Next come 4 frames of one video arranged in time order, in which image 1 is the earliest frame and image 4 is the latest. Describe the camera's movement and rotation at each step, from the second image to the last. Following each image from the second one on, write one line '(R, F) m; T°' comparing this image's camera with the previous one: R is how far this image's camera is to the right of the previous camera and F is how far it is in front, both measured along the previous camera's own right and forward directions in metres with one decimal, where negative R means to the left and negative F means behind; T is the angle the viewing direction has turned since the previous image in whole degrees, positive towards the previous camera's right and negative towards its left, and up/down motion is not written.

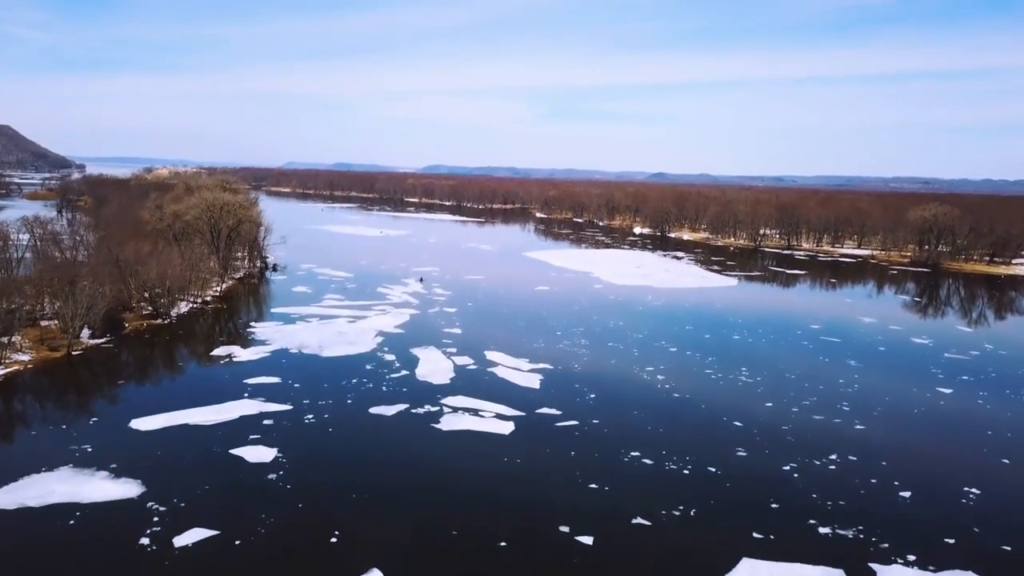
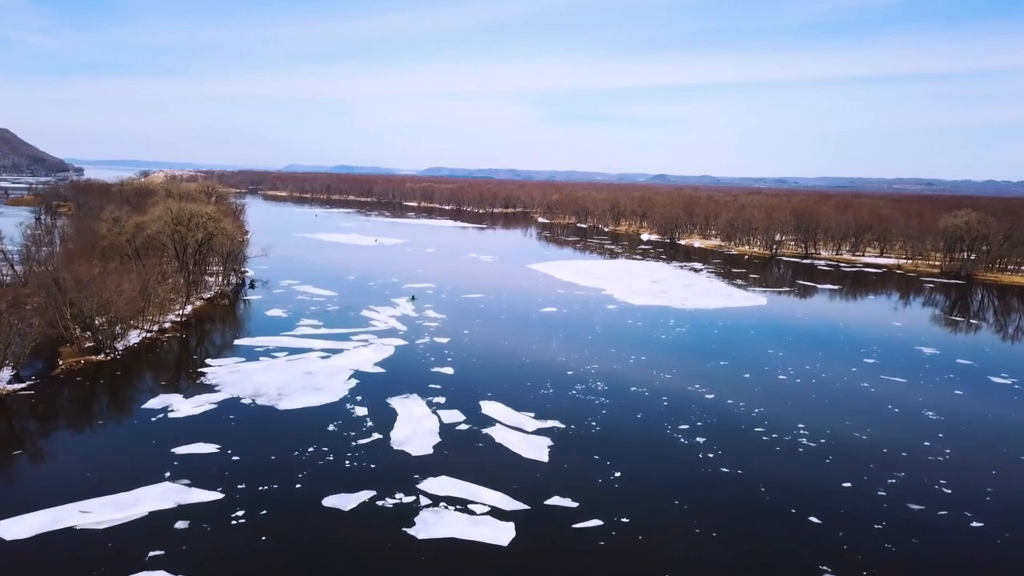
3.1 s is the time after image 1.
(0.0, +3.0) m; 0°
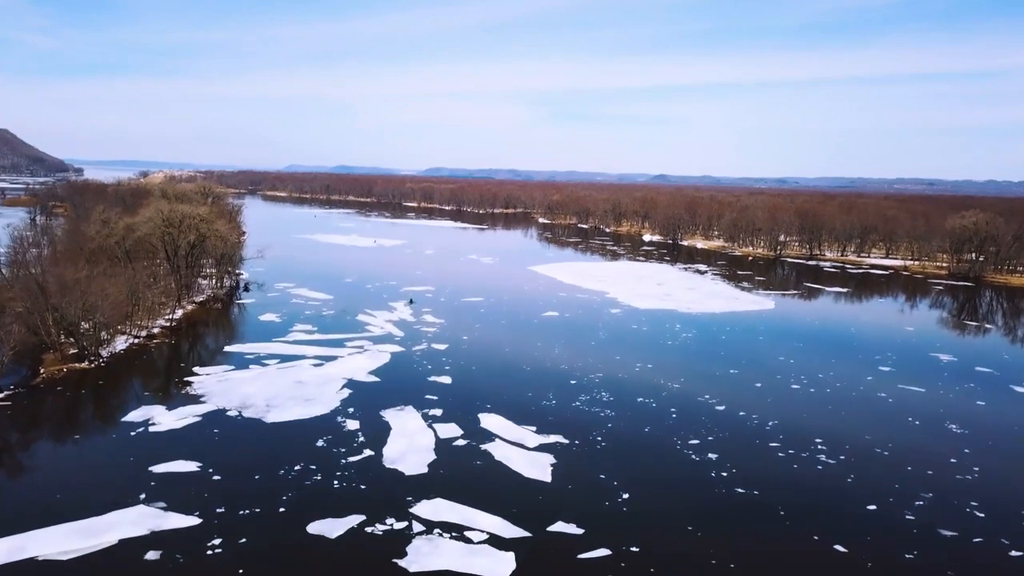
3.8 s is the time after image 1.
(0.0, +0.7) m; 0°
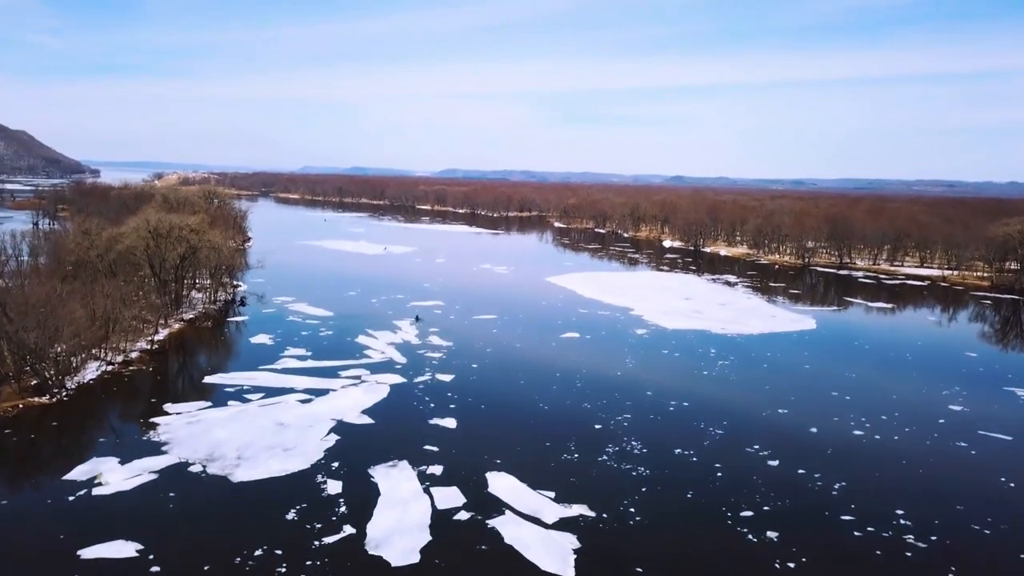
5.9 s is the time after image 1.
(0.0, +2.1) m; -1°
